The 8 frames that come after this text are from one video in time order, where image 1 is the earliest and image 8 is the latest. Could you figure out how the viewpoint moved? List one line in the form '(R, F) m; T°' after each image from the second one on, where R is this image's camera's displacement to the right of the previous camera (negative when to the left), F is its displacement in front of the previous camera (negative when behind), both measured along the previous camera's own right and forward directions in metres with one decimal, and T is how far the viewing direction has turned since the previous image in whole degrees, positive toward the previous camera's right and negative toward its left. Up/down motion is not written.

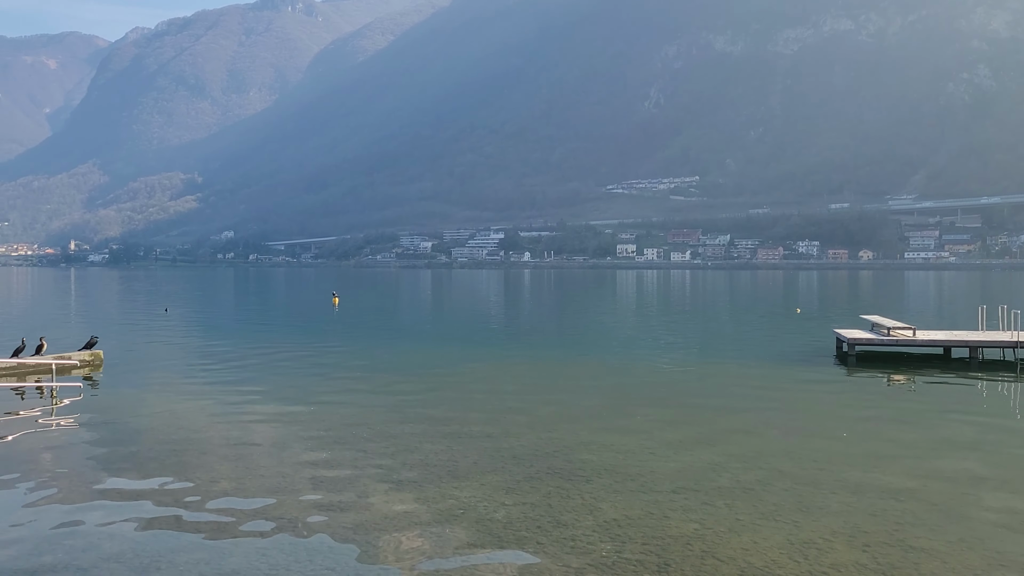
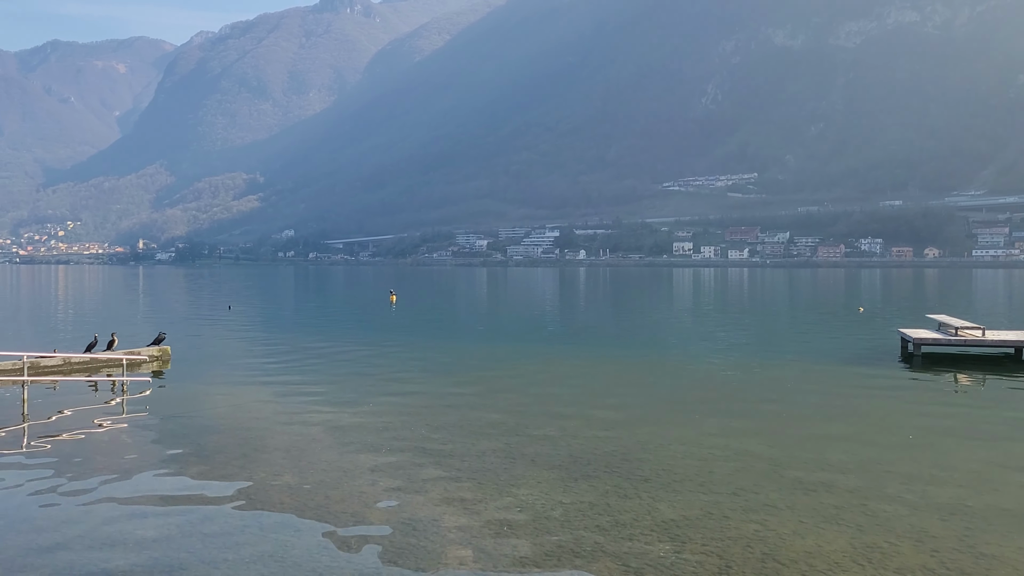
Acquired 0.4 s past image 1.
(-0.1, -0.2) m; -4°
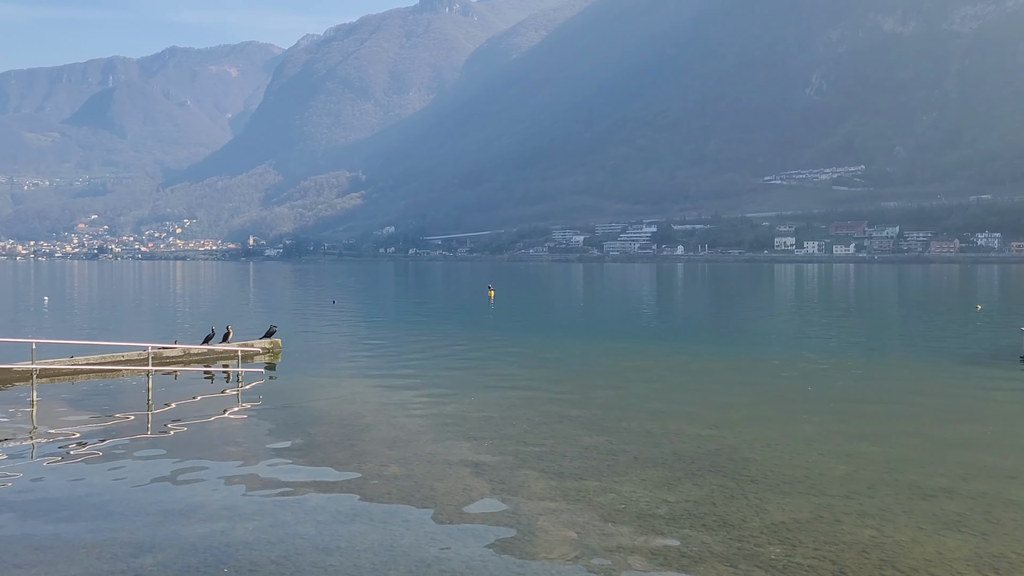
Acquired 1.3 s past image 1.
(-0.1, 0.0) m; -6°
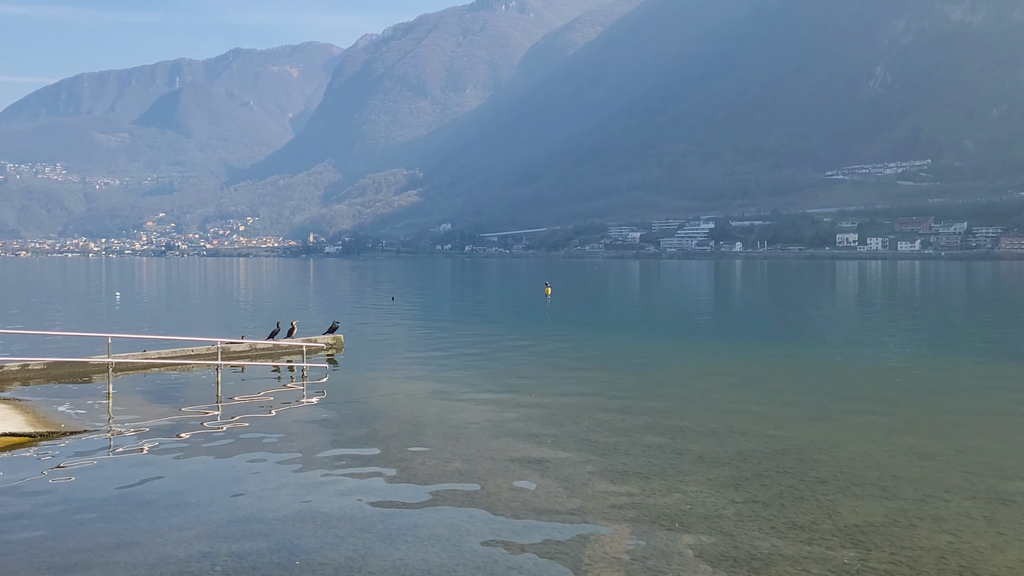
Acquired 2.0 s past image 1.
(-0.1, +0.1) m; -4°
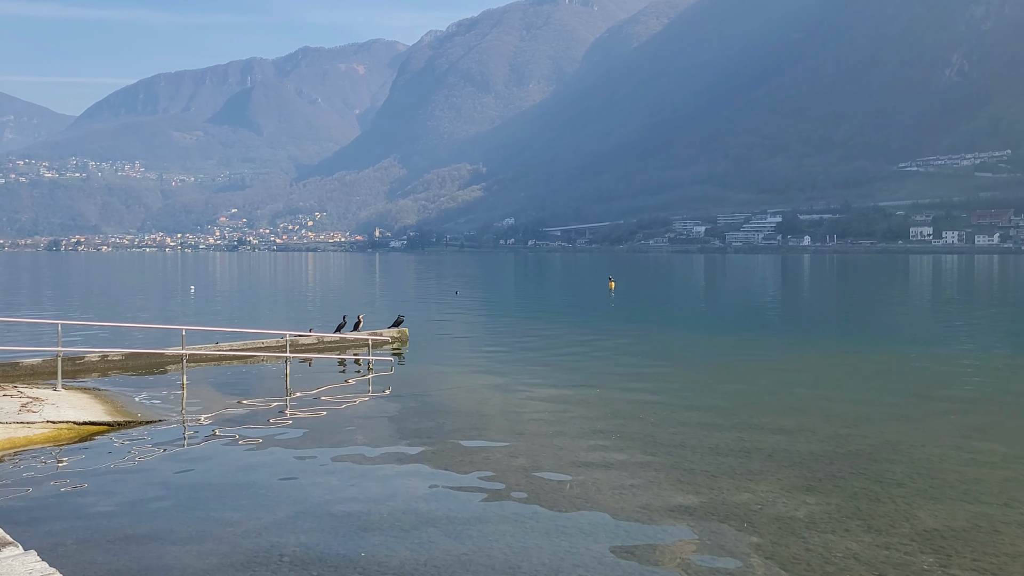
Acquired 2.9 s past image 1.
(0.0, +0.1) m; -4°
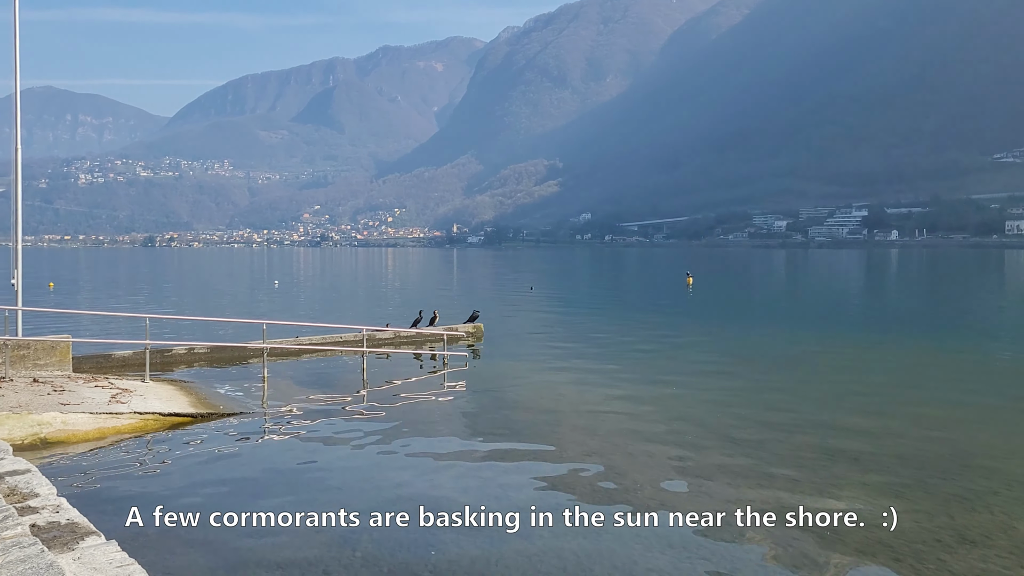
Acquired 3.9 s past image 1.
(0.0, +0.2) m; -5°
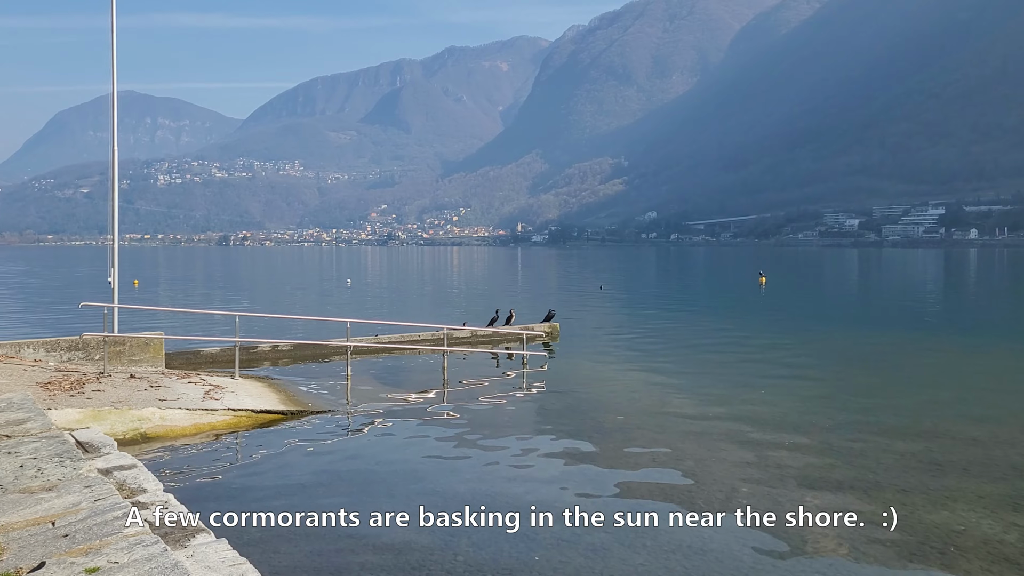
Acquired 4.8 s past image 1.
(-0.5, +0.2) m; -4°
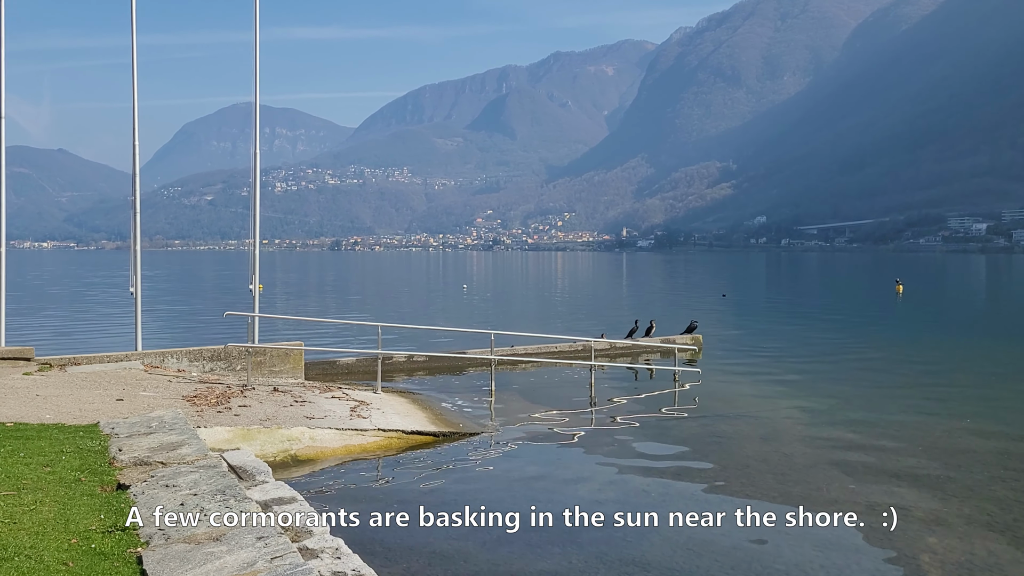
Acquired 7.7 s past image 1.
(-1.2, +1.5) m; -7°
